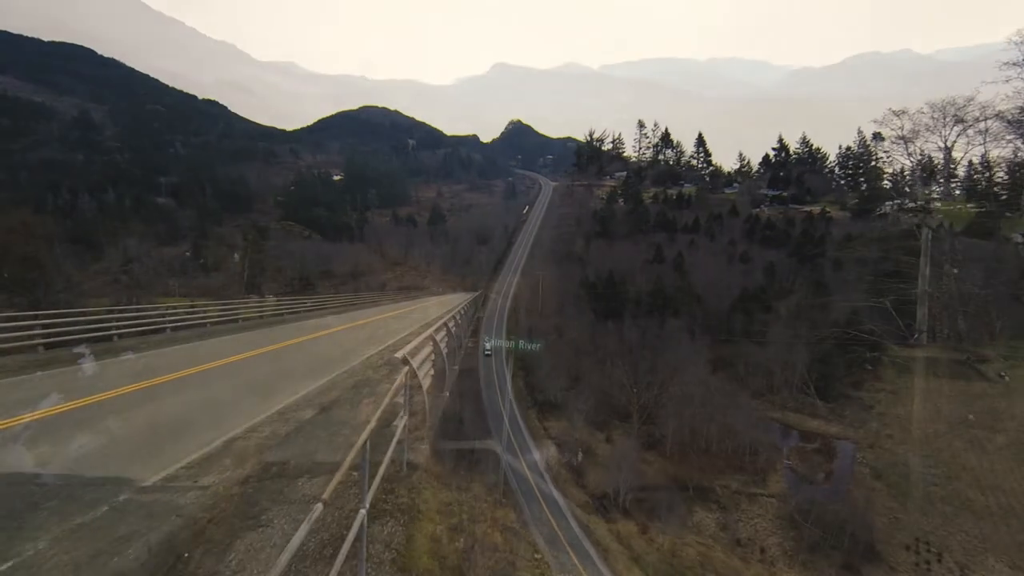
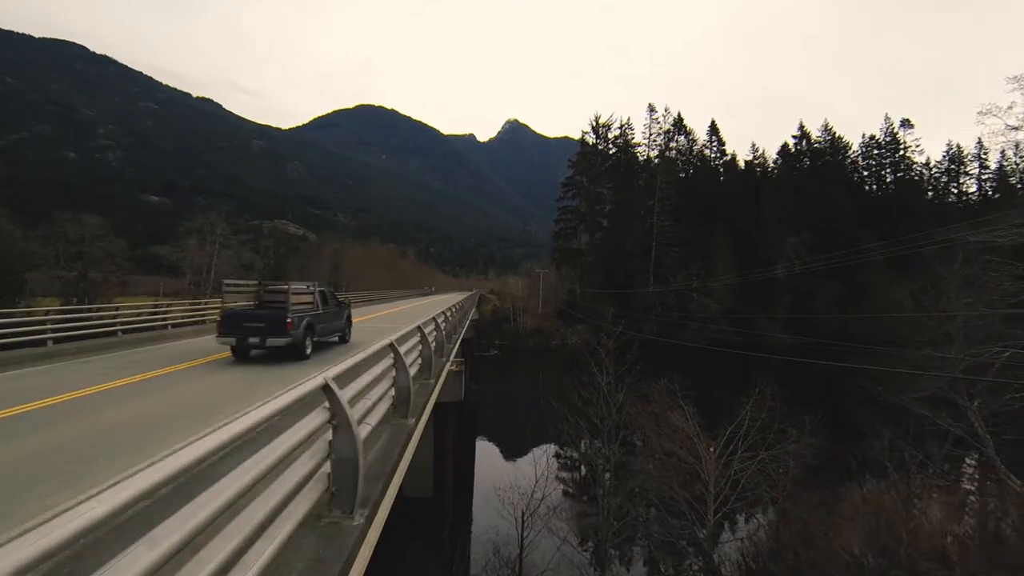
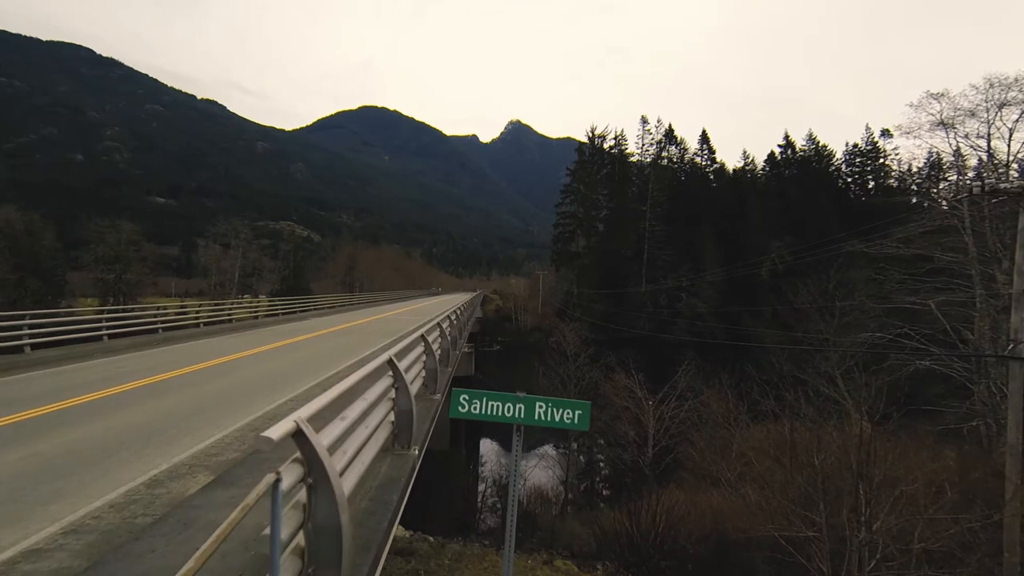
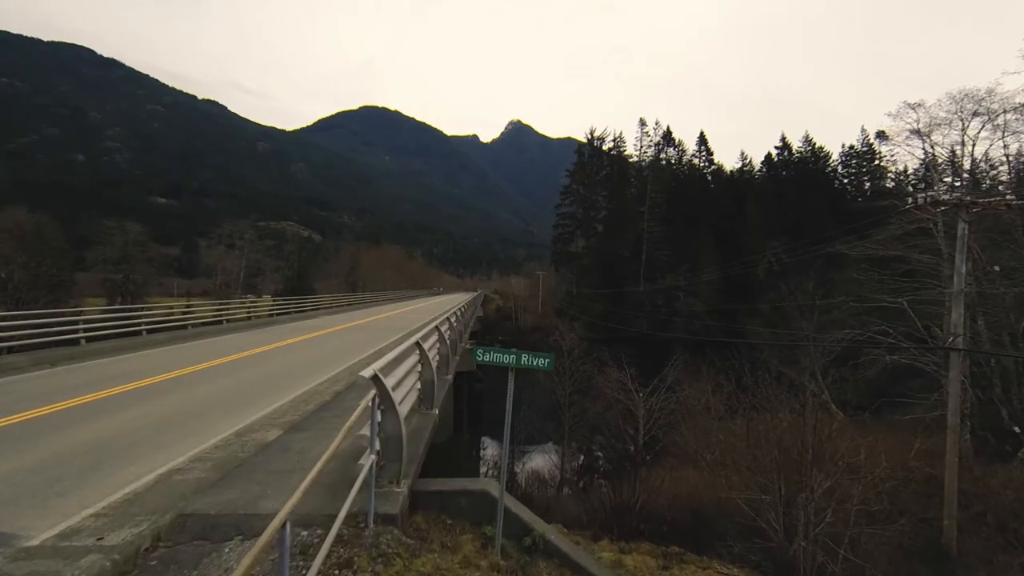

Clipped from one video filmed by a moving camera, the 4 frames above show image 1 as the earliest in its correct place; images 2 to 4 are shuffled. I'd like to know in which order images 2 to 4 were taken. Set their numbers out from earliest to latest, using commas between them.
4, 3, 2
